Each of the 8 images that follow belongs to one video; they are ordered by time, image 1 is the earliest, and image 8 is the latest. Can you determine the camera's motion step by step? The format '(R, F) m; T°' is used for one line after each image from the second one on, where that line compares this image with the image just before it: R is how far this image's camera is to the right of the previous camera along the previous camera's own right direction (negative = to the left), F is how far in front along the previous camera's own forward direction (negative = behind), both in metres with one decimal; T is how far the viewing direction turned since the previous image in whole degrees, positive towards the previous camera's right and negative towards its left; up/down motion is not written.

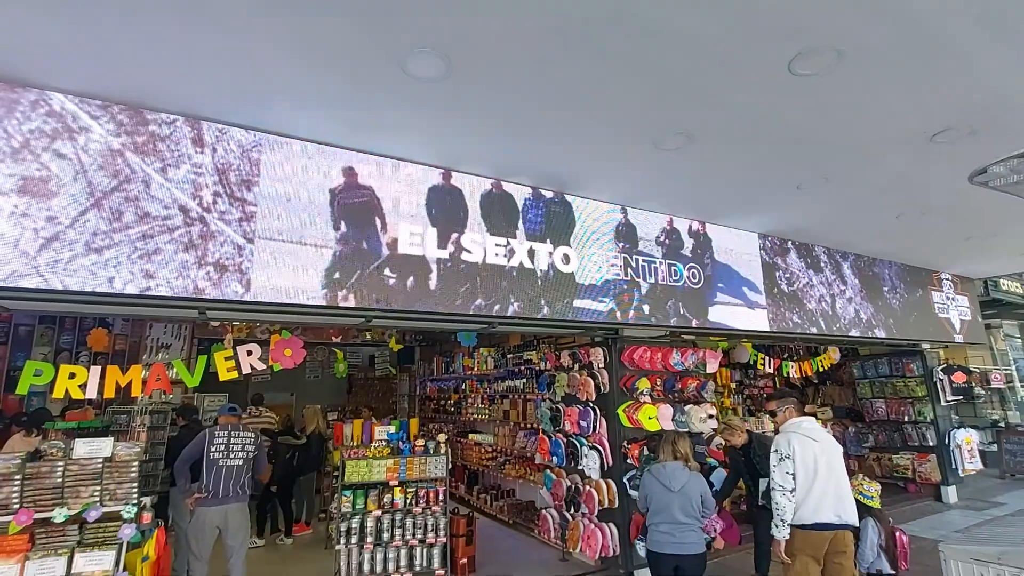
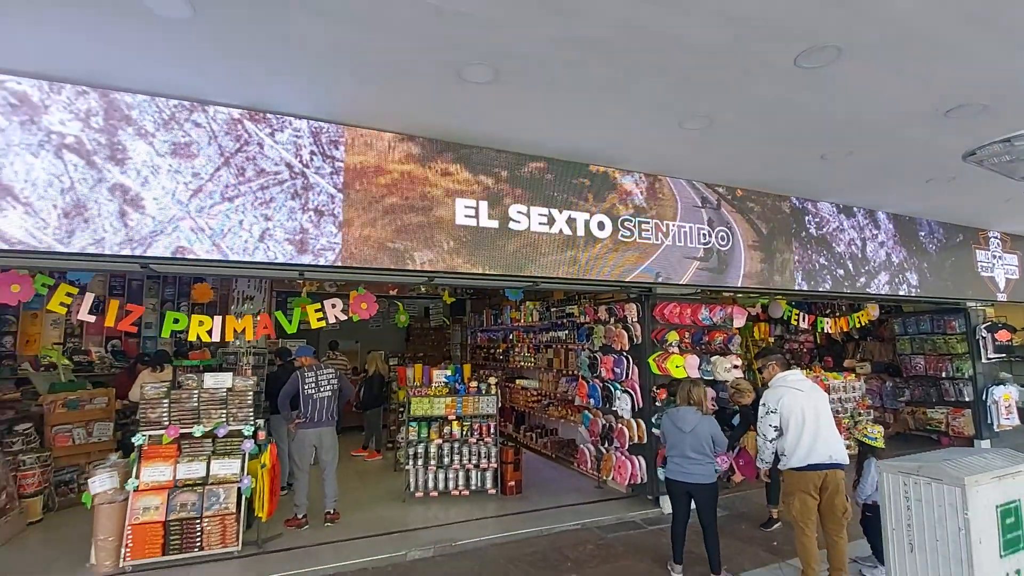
(+0.1, -0.6) m; -5°
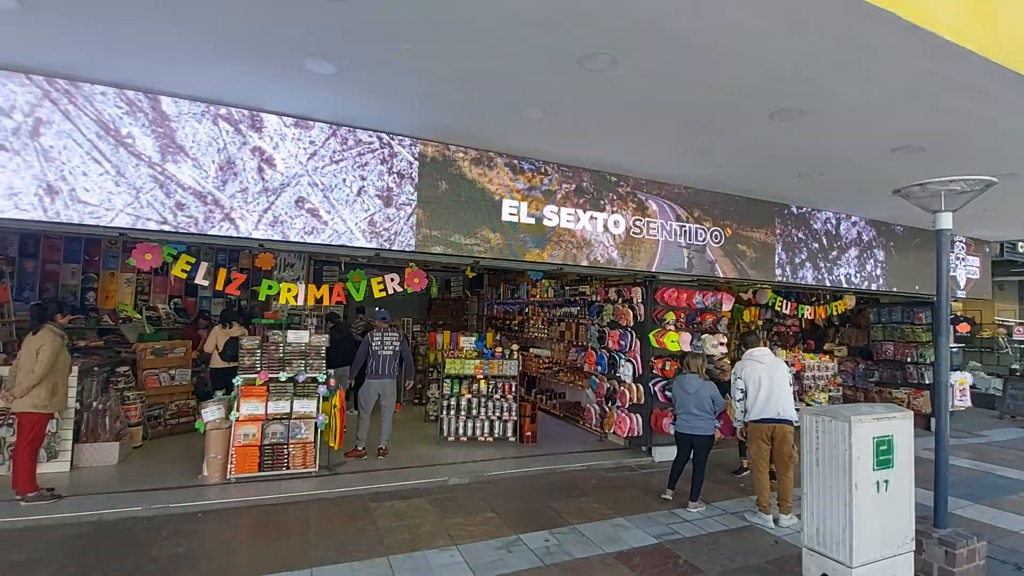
(-0.3, -1.0) m; 0°
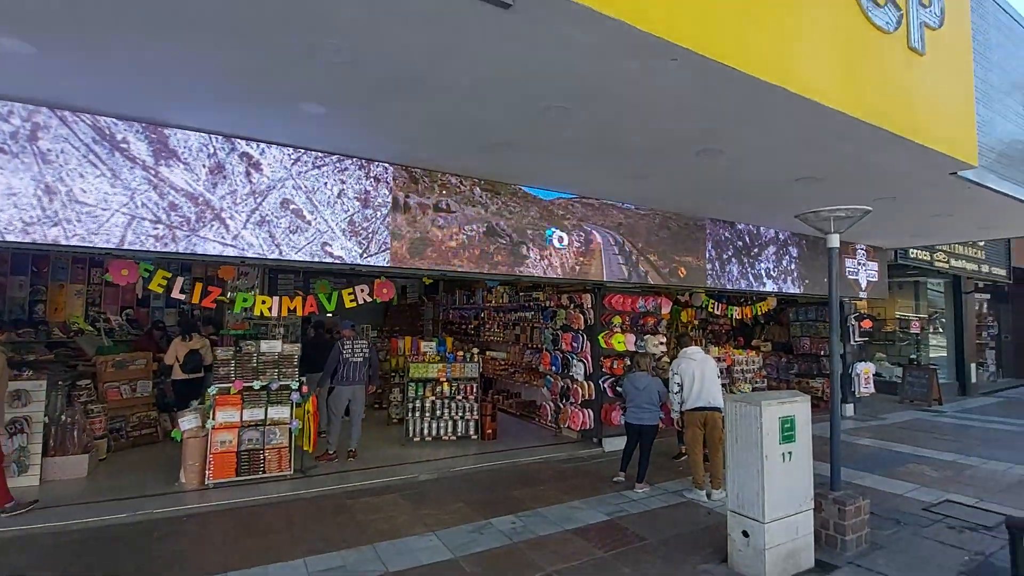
(-0.2, -0.5) m; +6°
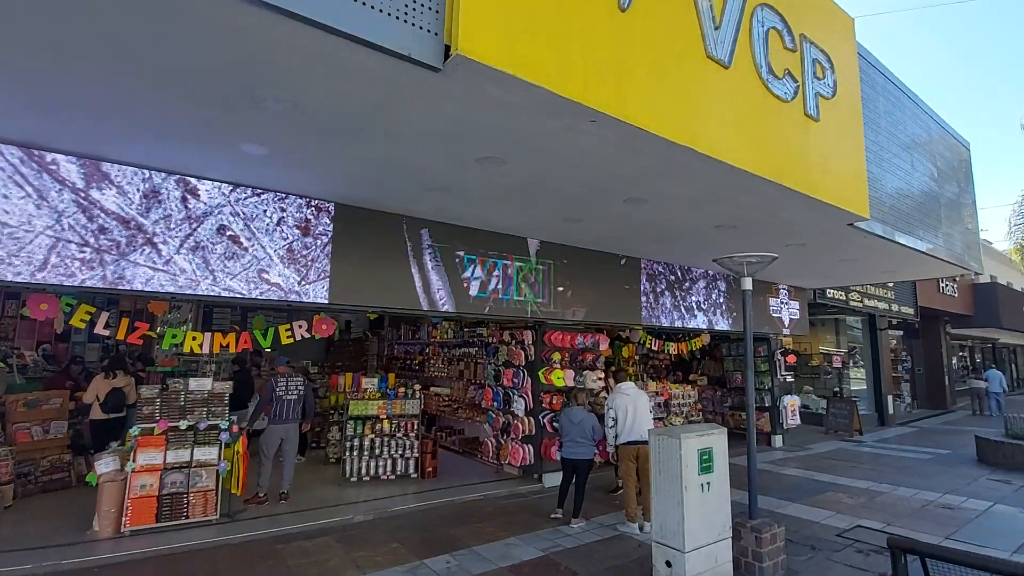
(+0.1, -0.2) m; +5°
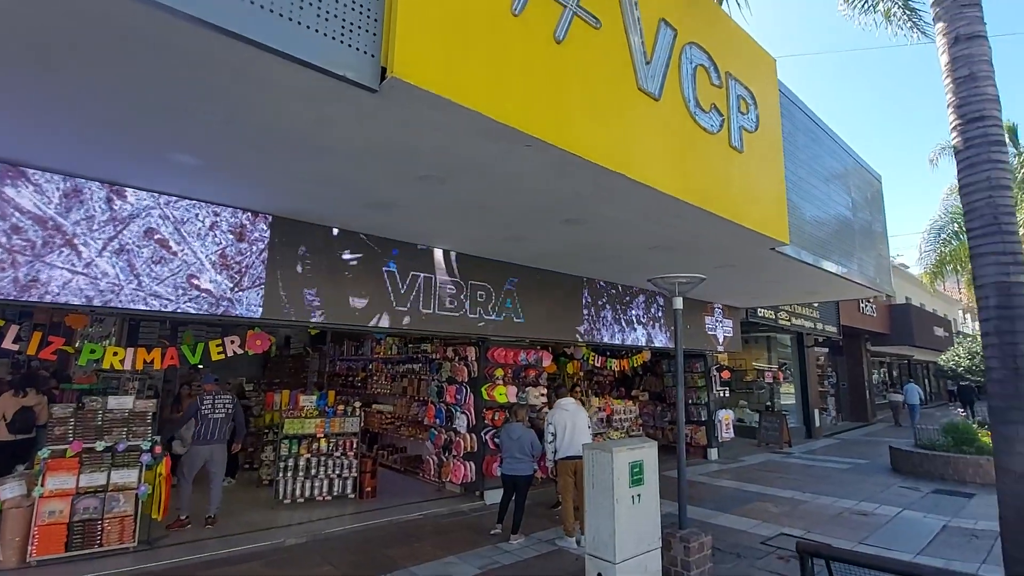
(+0.1, -0.1) m; +5°
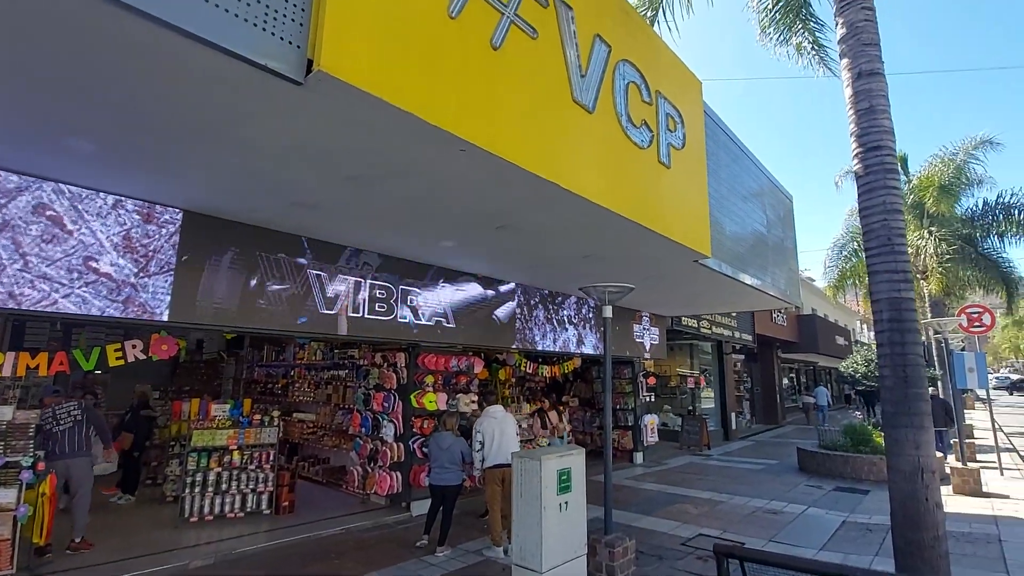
(0.0, +0.1) m; +7°
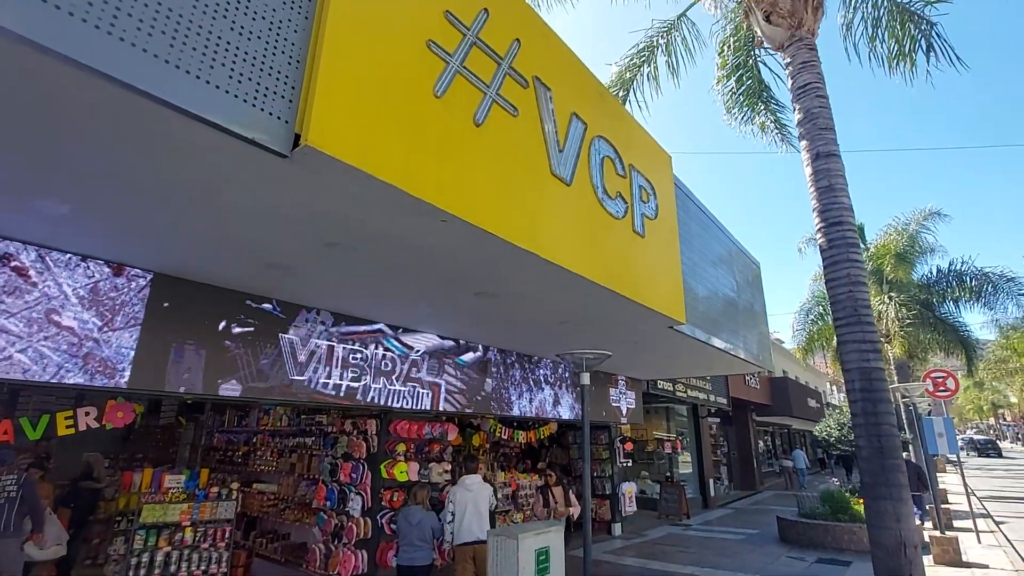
(0.0, 0.0) m; +3°
